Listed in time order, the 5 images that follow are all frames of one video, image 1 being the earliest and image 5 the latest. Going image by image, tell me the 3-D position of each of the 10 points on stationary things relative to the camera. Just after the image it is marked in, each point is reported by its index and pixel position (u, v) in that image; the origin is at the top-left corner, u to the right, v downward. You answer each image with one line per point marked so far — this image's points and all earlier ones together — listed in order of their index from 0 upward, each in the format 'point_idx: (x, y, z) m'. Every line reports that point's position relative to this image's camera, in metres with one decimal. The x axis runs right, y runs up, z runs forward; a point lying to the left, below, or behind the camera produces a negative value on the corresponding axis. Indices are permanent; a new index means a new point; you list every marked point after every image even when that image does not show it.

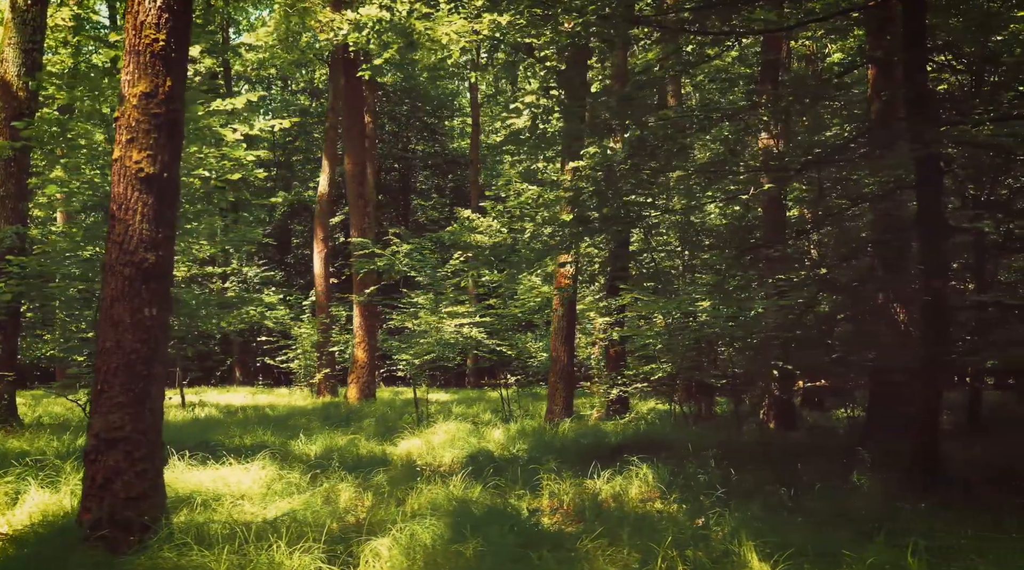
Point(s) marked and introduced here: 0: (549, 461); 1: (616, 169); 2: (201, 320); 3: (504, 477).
0: (+0.4, -2.0, +13.5) m
1: (+1.1, +1.4, +14.7) m
2: (-4.6, -0.5, +18.4) m
3: (-0.1, -2.0, +12.8) m
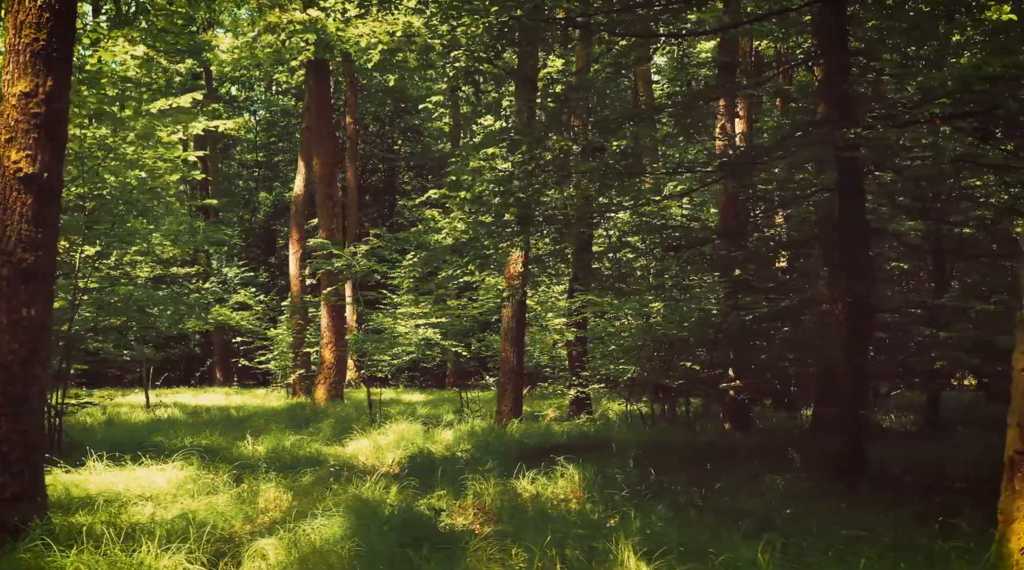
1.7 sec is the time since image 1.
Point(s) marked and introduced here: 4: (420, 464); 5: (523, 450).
0: (-0.3, -2.0, +13.5) m
1: (+0.4, +1.4, +14.7) m
2: (-5.5, -0.5, +18.4) m
3: (-0.8, -2.0, +12.8) m
4: (-1.0, -2.0, +13.5) m
5: (+0.1, -2.0, +14.4) m
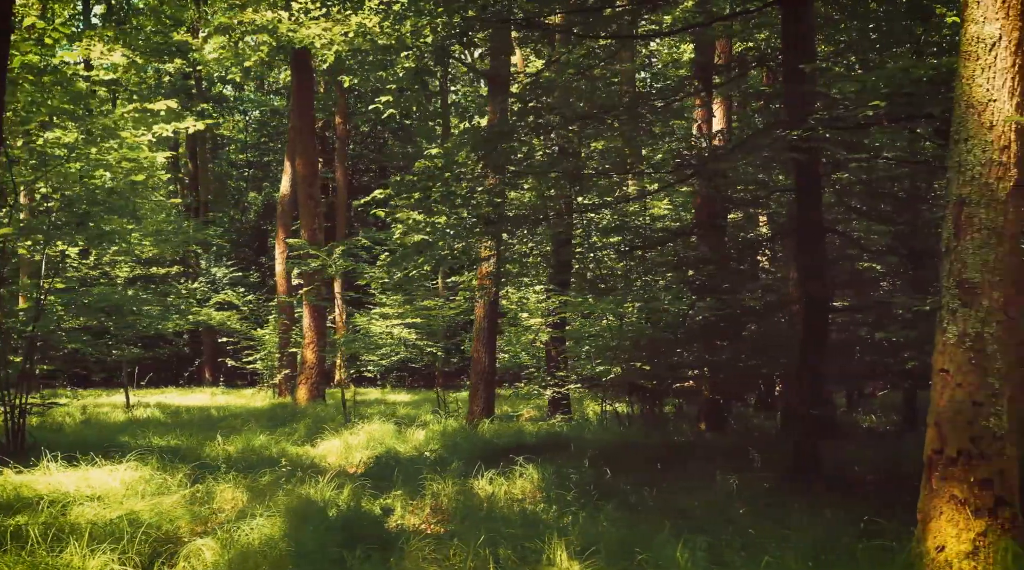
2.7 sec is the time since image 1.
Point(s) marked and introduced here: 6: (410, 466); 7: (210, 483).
0: (-0.7, -2.0, +13.5) m
1: (0.0, +1.4, +14.7) m
2: (-5.9, -0.5, +18.3) m
3: (-1.2, -2.0, +12.8) m
4: (-1.4, -2.0, +13.5) m
5: (-0.3, -2.0, +14.4) m
6: (-1.2, -2.0, +13.3) m
7: (-3.1, -2.0, +12.4) m
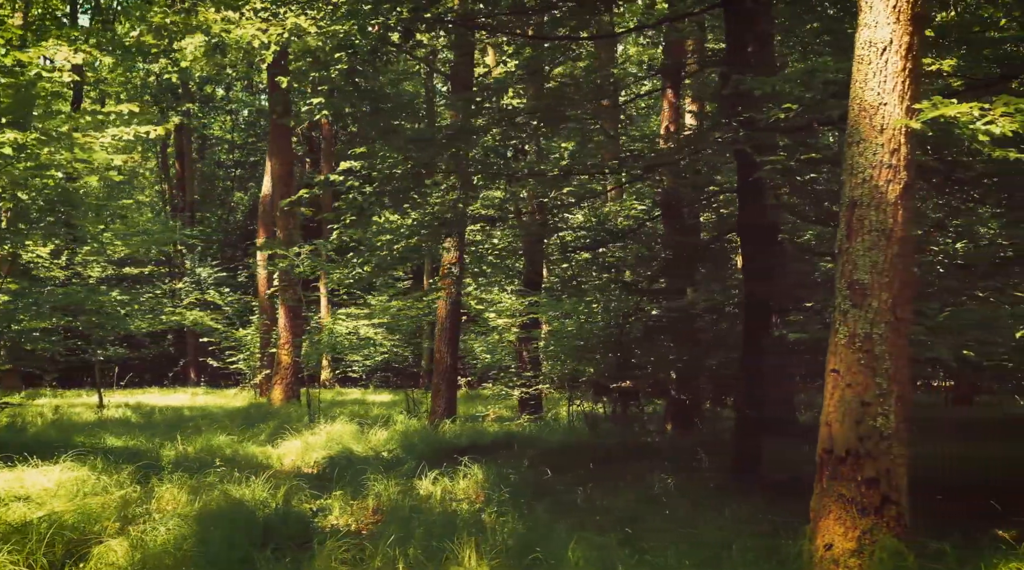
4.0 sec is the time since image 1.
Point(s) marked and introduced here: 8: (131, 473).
0: (-1.3, -2.0, +13.5) m
1: (-0.6, +1.4, +14.8) m
2: (-6.5, -0.5, +18.3) m
3: (-1.8, -2.1, +12.8) m
4: (-1.9, -2.0, +13.5) m
5: (-0.9, -2.0, +14.4) m
6: (-1.7, -2.0, +13.3) m
7: (-3.6, -2.0, +12.4) m
8: (-4.0, -2.0, +12.5) m
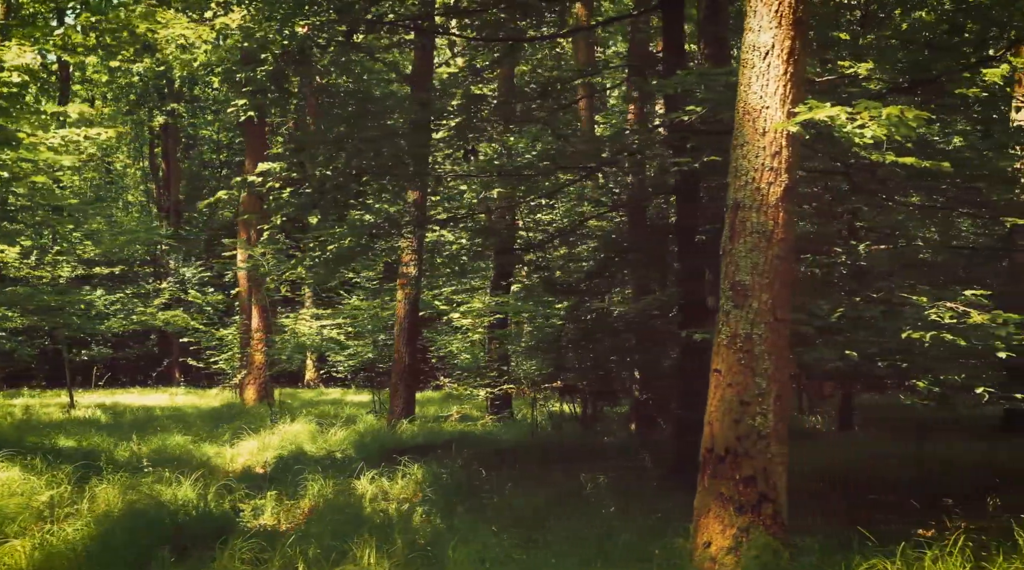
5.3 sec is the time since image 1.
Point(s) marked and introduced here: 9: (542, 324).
0: (-1.9, -2.0, +13.6) m
1: (-1.2, +1.4, +14.8) m
2: (-7.2, -0.5, +18.2) m
3: (-2.4, -2.1, +12.8) m
4: (-2.5, -2.0, +13.5) m
5: (-1.5, -2.0, +14.4) m
6: (-2.3, -2.0, +13.3) m
7: (-4.2, -2.0, +12.3) m
8: (-4.5, -2.0, +12.4) m
9: (+0.3, -0.5, +16.5) m
